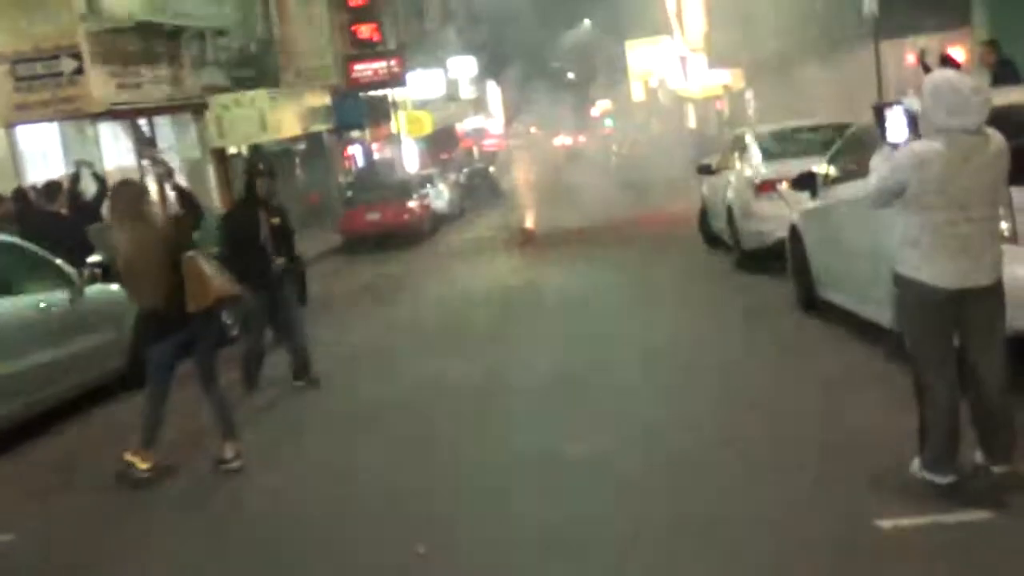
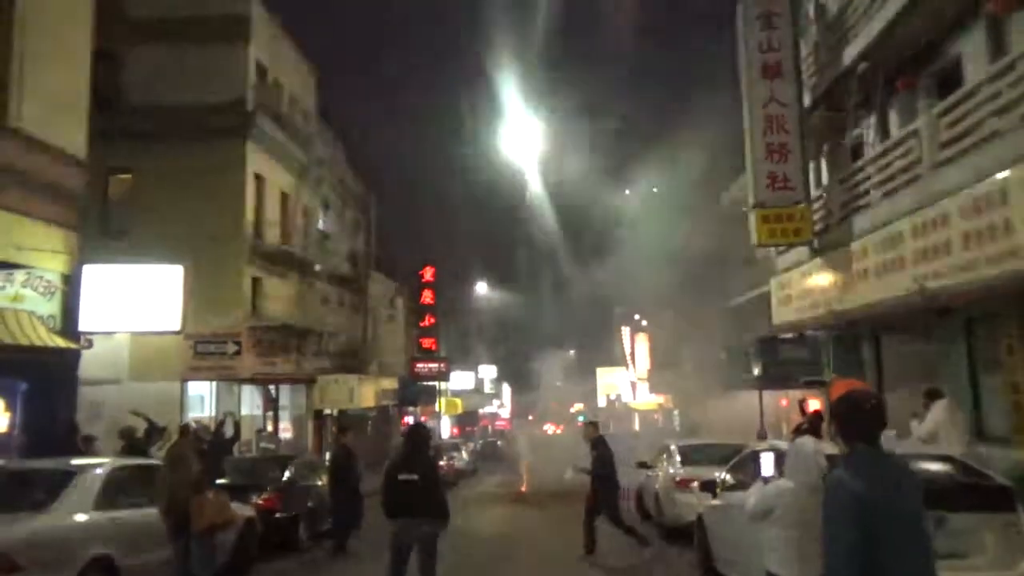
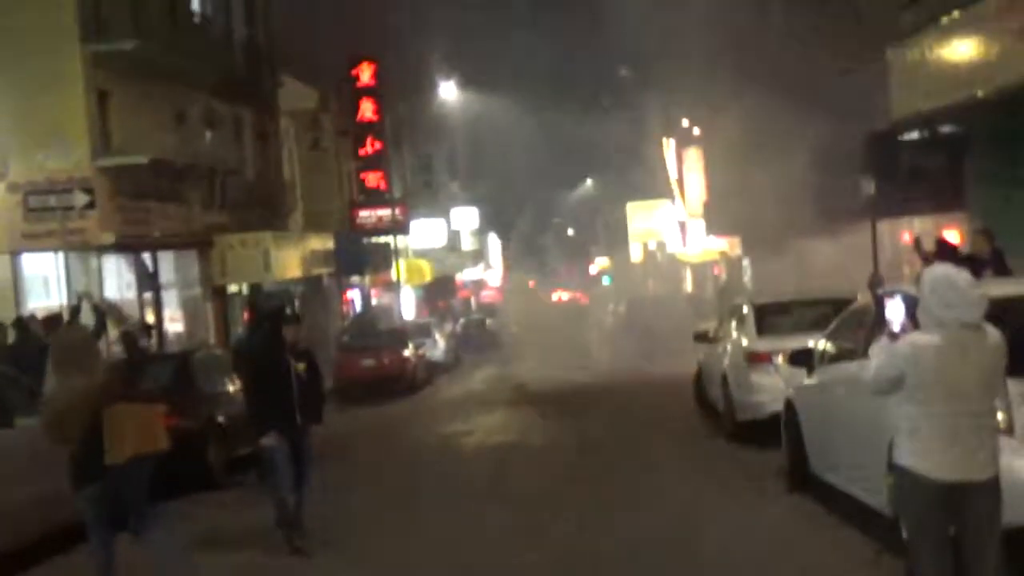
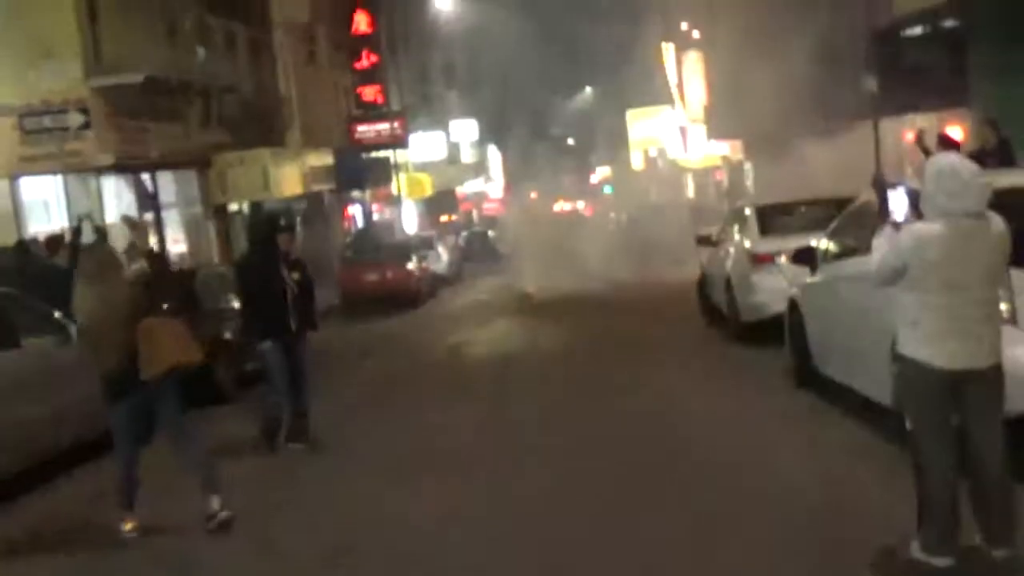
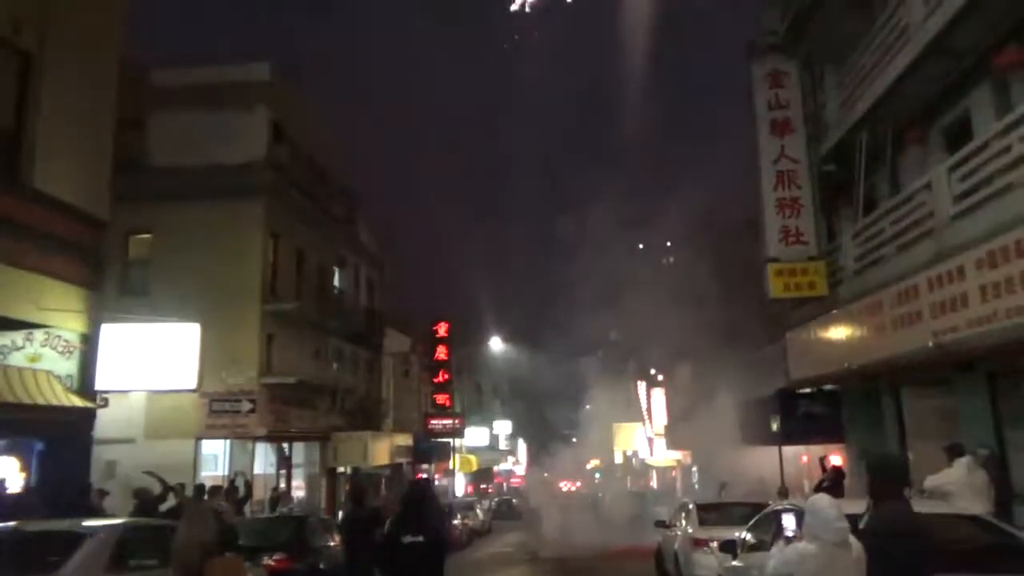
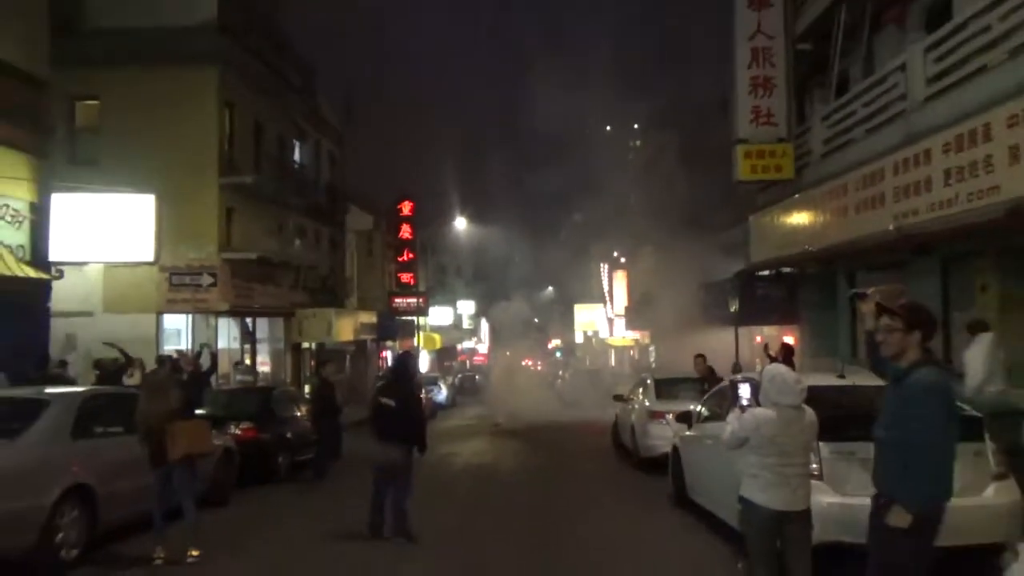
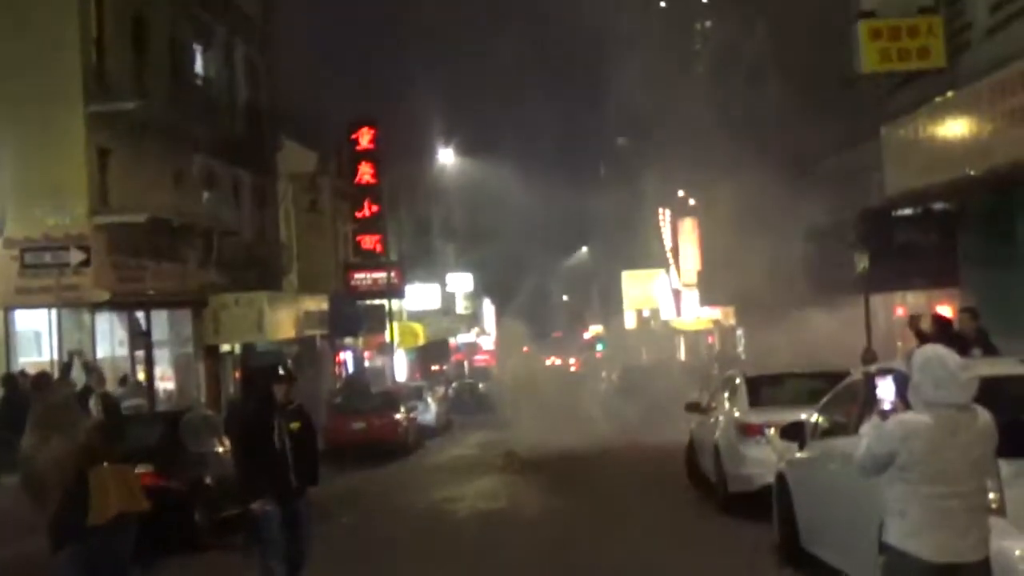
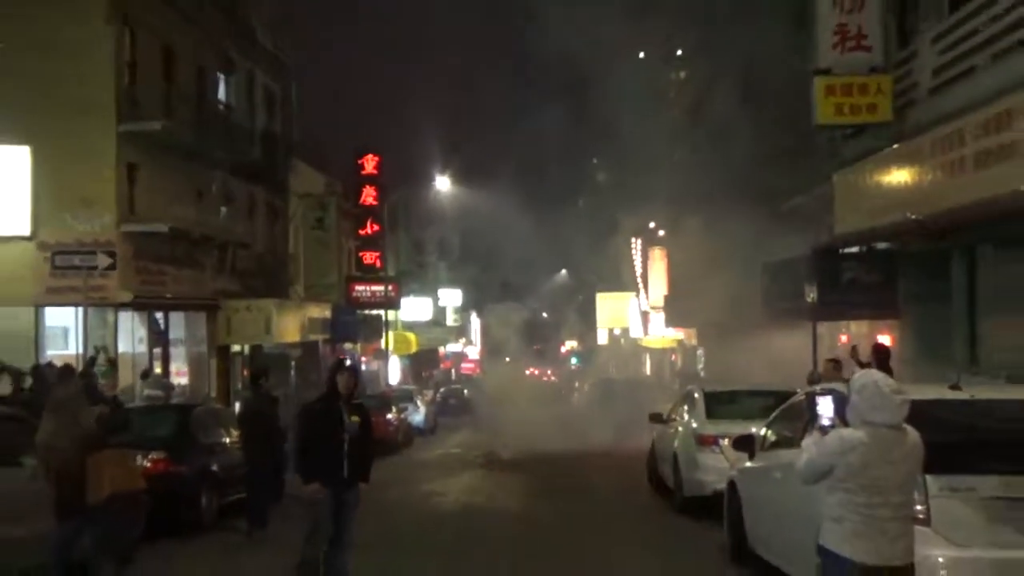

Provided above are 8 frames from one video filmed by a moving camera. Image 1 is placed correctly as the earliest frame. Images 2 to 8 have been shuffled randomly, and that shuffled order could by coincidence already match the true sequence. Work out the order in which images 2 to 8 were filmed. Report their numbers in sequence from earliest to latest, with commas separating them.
4, 3, 7, 8, 6, 2, 5
